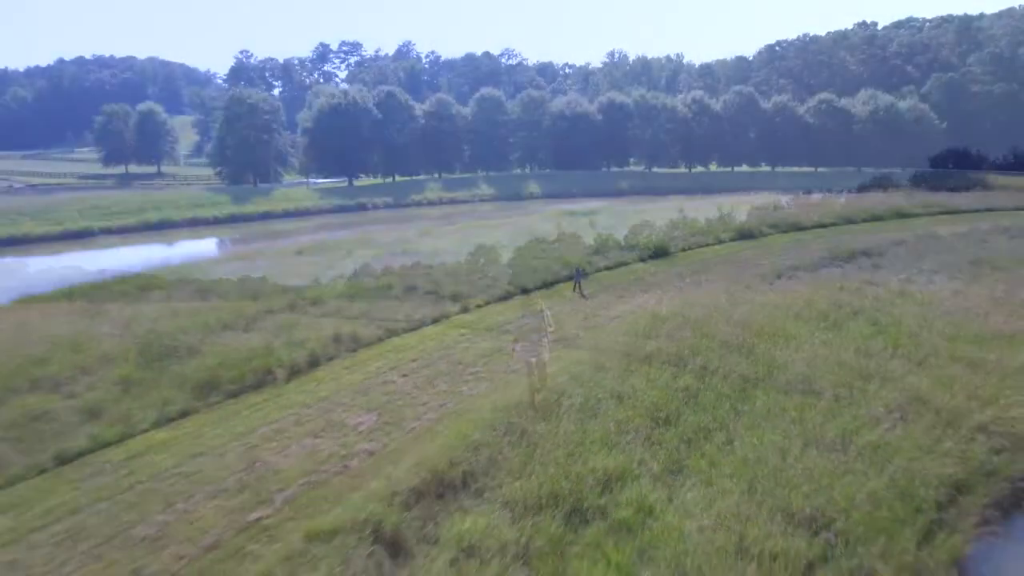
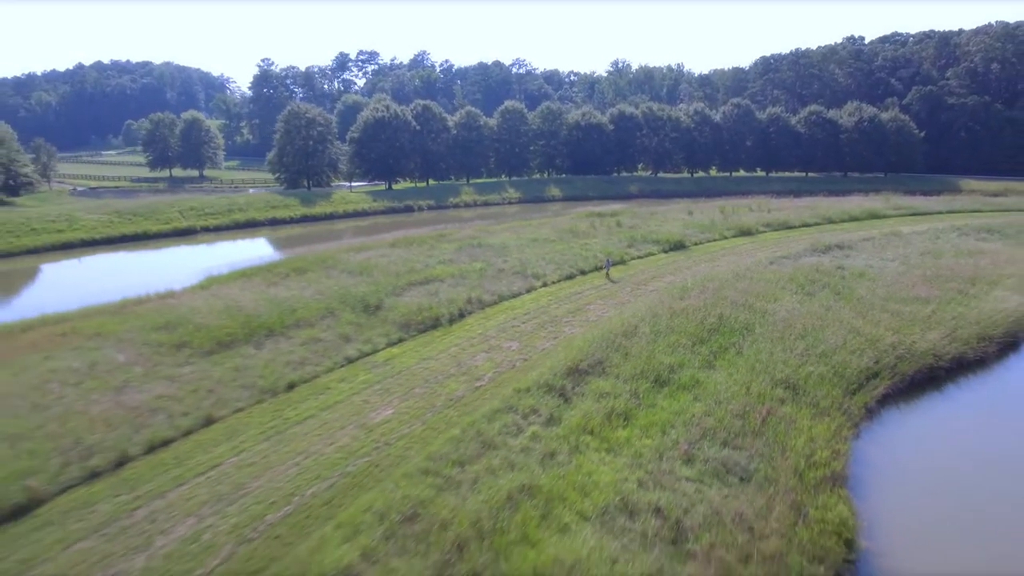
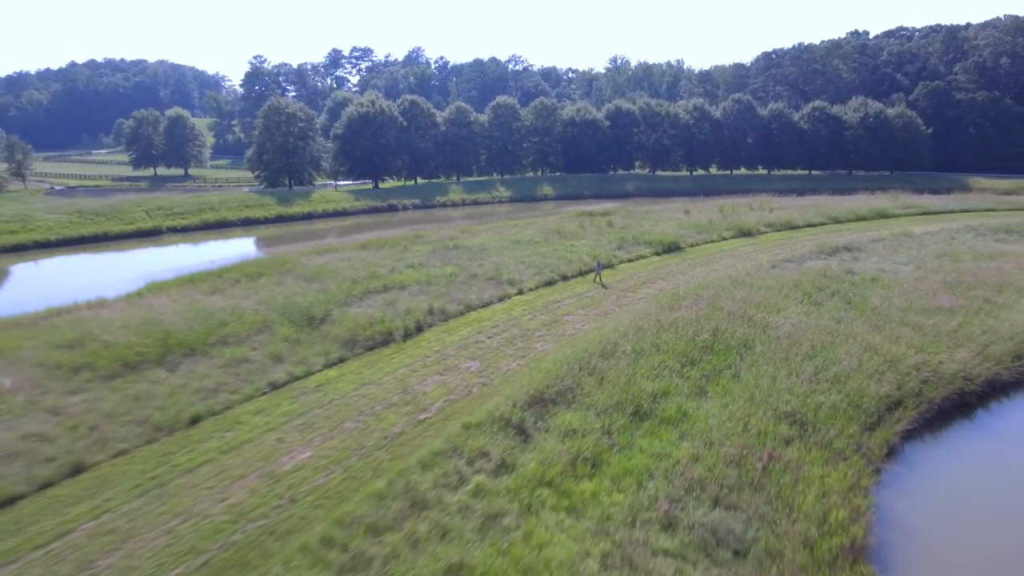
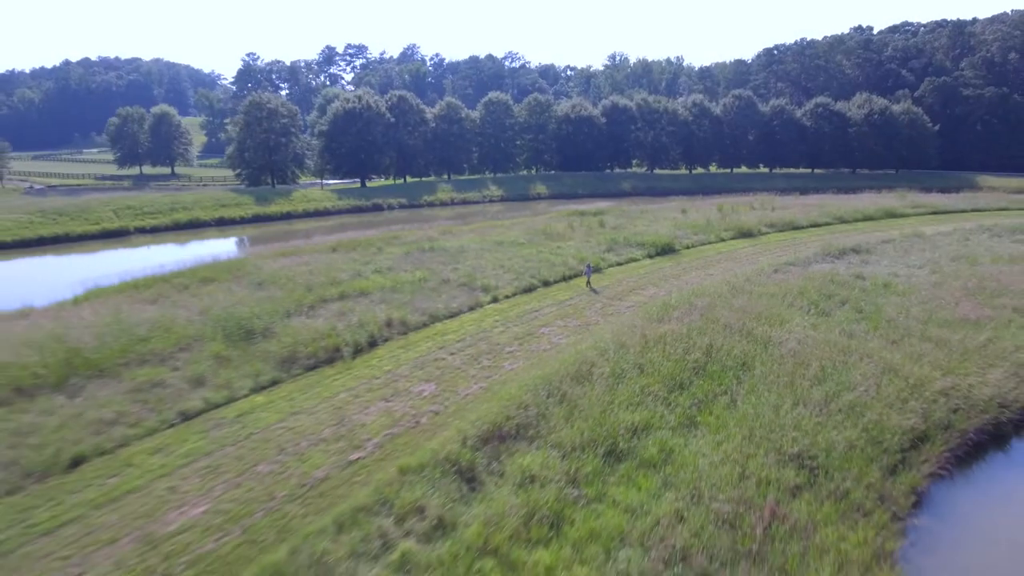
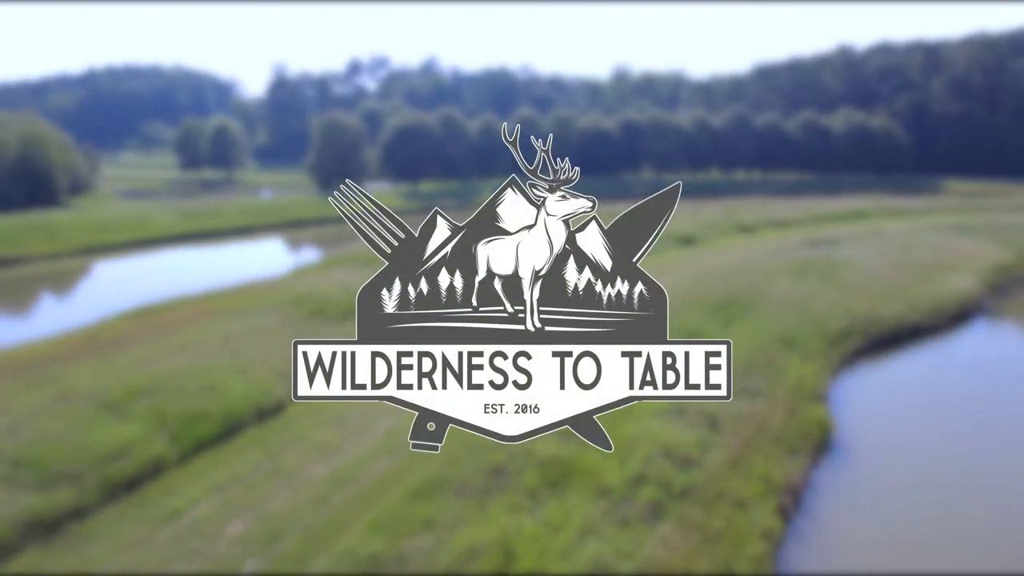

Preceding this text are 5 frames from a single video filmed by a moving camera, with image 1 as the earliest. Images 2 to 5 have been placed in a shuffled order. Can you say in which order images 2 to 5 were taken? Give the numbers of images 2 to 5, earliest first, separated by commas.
4, 3, 2, 5
